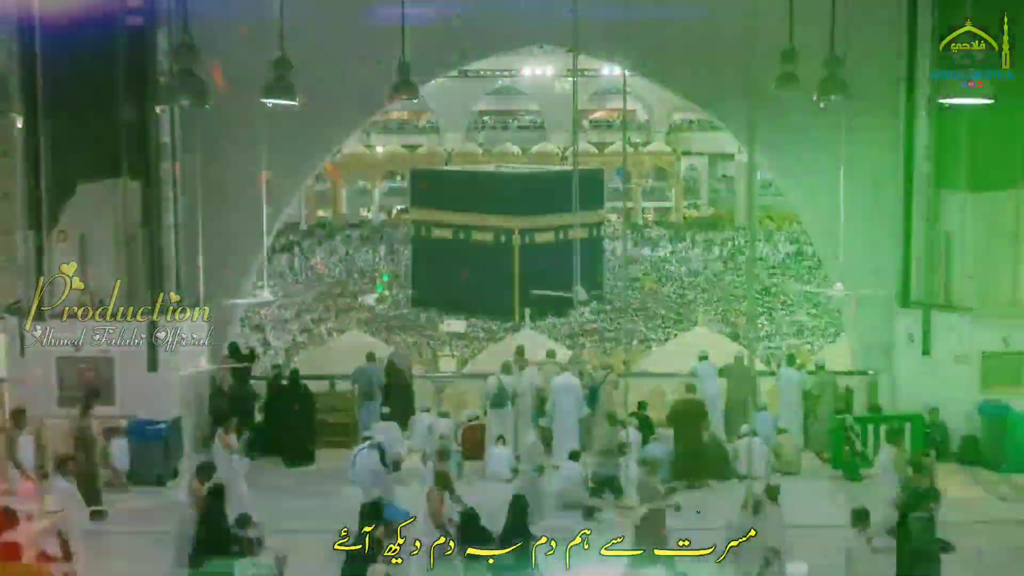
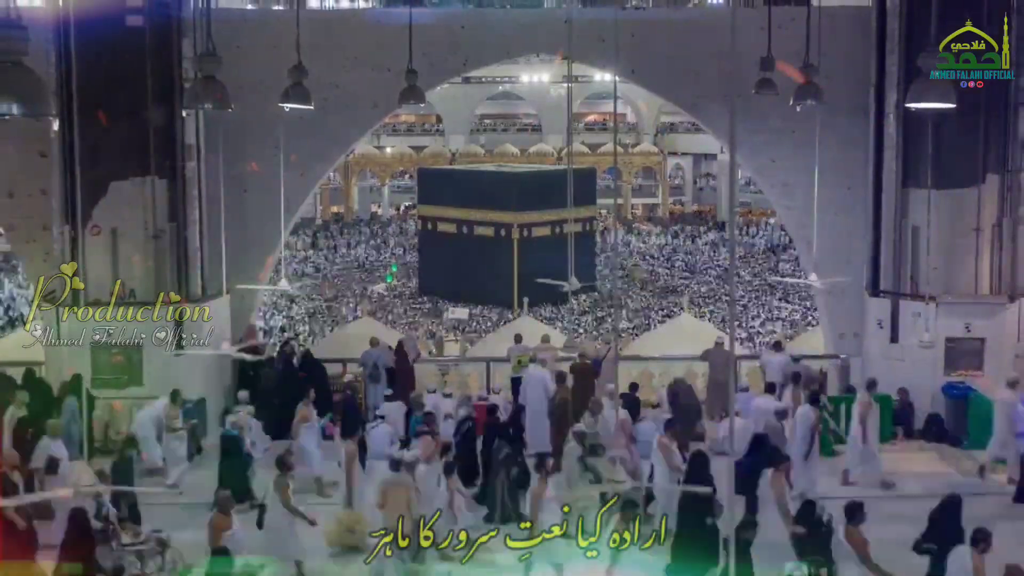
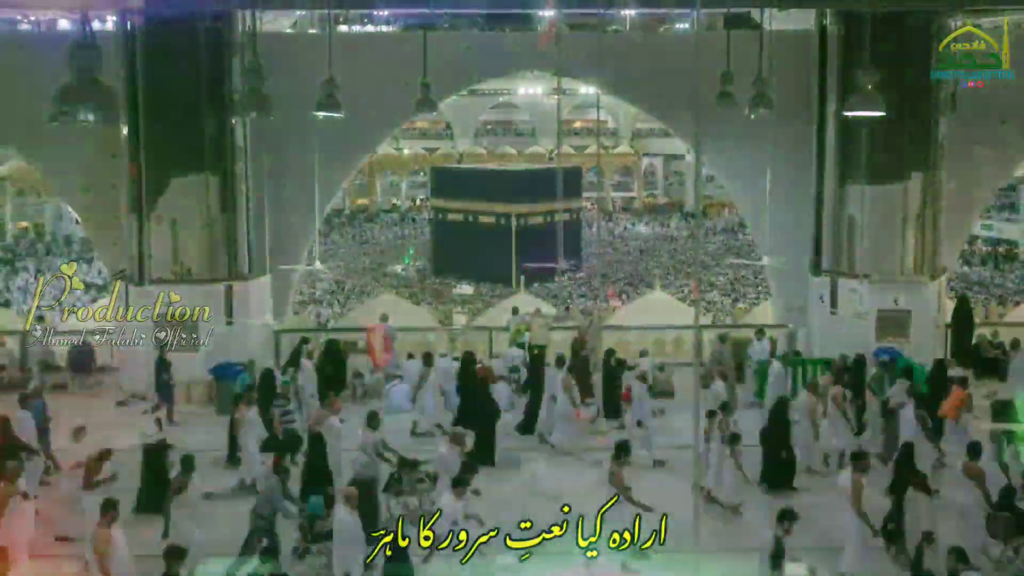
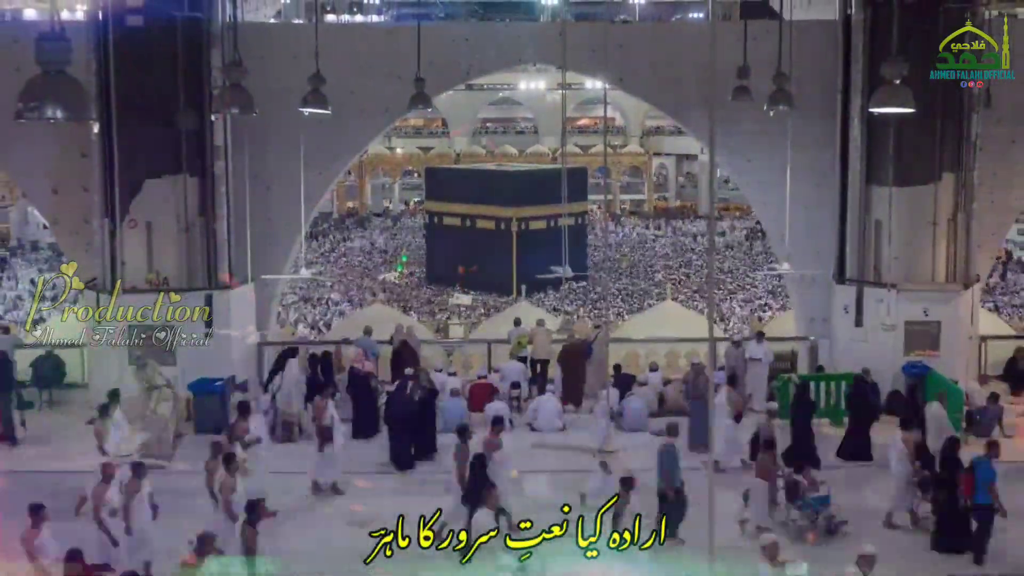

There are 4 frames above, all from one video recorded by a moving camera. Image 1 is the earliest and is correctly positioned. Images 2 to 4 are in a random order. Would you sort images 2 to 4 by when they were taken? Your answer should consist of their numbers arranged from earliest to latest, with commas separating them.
2, 4, 3
